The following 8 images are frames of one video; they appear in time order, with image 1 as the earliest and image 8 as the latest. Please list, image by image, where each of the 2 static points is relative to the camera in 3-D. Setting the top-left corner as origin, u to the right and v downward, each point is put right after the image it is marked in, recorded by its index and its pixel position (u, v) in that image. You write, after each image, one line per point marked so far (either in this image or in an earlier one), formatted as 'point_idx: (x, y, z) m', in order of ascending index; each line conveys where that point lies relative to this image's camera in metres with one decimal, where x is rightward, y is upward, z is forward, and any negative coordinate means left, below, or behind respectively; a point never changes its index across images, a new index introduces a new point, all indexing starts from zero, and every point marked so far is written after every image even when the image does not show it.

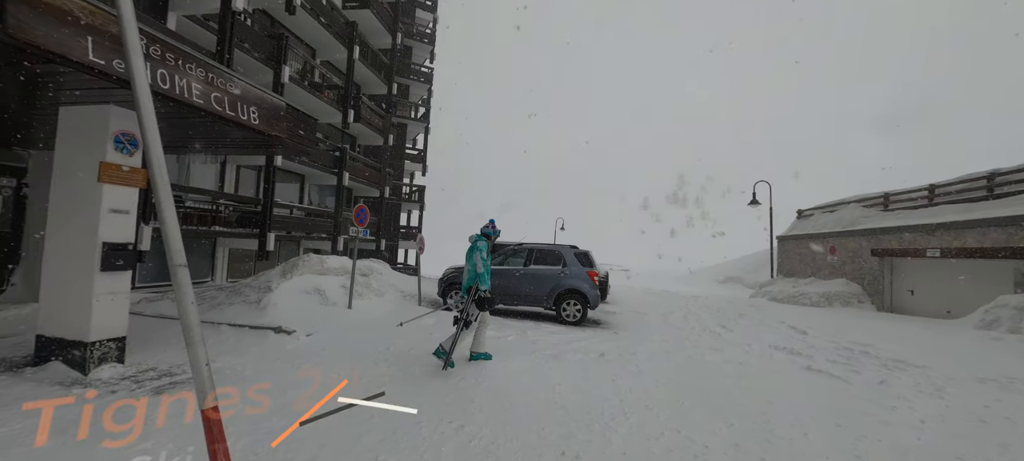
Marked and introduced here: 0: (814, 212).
0: (+12.6, +0.9, +17.0) m
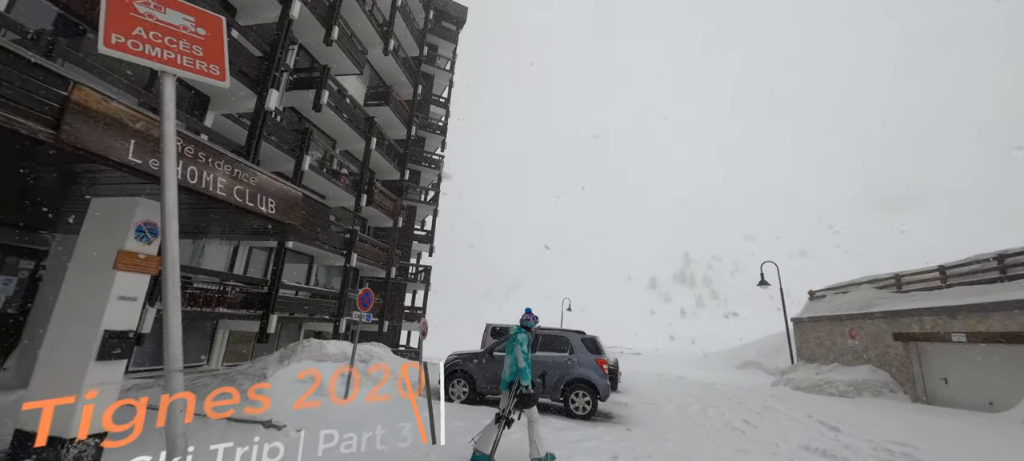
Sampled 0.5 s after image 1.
0: (+12.8, -2.5, +16.7) m
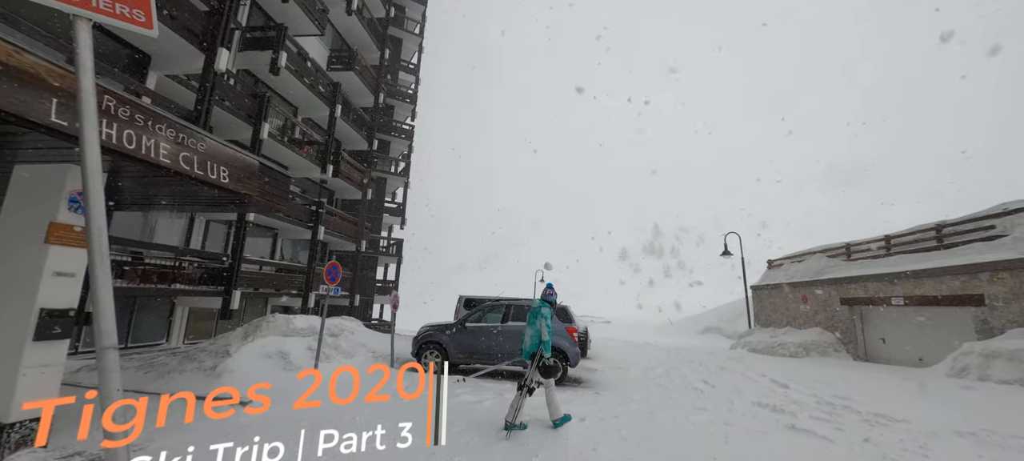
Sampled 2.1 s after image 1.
0: (+11.6, -1.3, +17.7) m
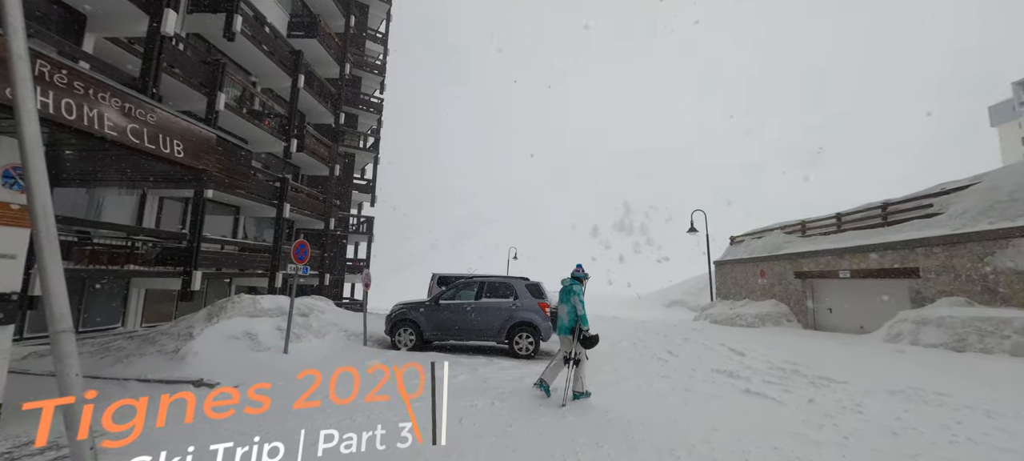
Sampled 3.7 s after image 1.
0: (+10.3, -0.3, +18.6) m
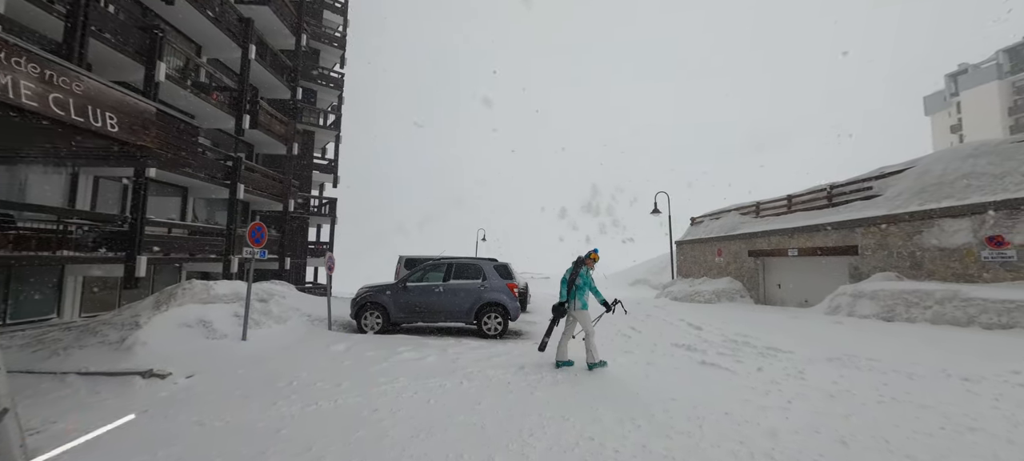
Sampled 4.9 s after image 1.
0: (+8.7, +0.6, +19.4) m
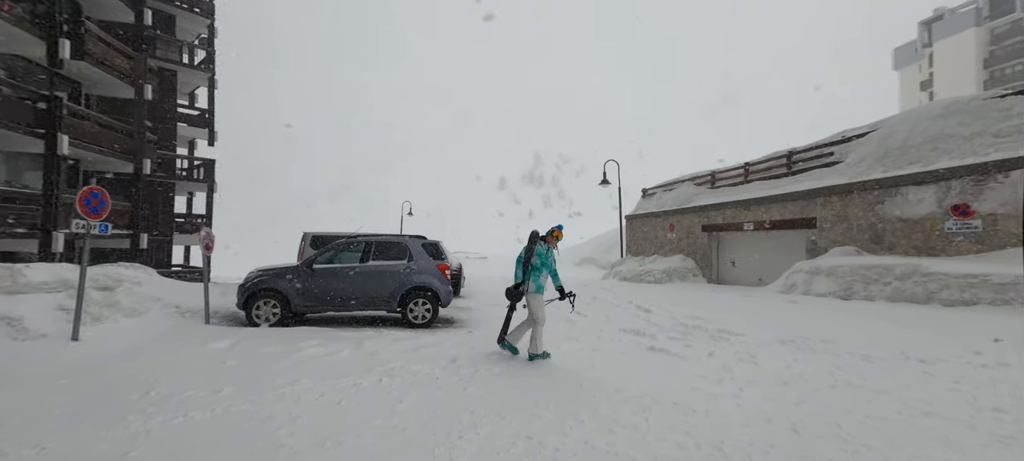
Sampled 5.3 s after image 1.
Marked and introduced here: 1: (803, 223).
0: (+6.4, +1.5, +19.1) m
1: (+8.0, +0.1, +11.9) m
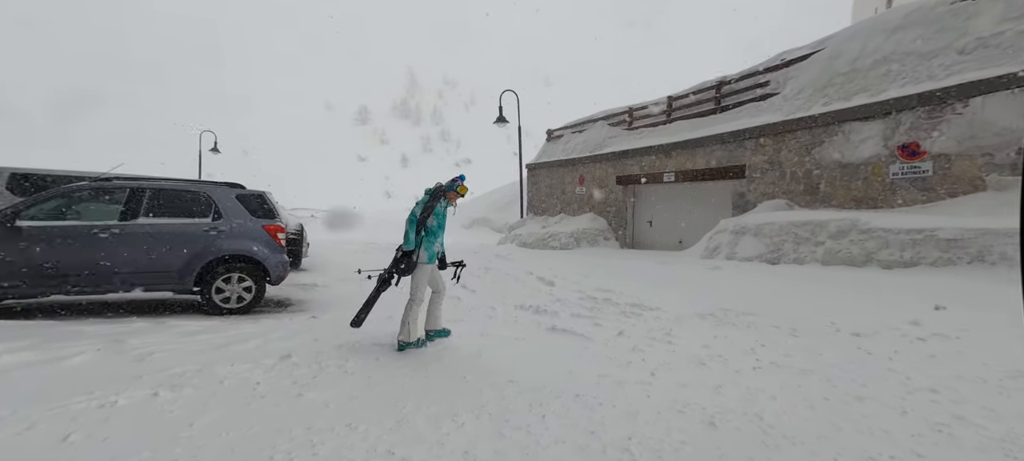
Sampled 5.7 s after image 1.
0: (+2.6, +2.8, +18.1) m
1: (+5.4, +1.0, +11.4) m
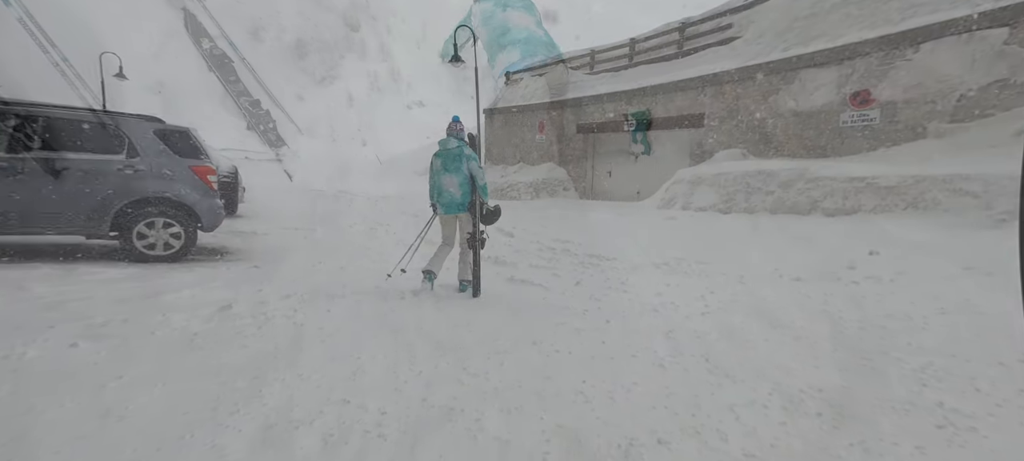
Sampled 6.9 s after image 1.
0: (+1.1, +4.5, +17.8) m
1: (+4.4, +2.1, +11.5) m
